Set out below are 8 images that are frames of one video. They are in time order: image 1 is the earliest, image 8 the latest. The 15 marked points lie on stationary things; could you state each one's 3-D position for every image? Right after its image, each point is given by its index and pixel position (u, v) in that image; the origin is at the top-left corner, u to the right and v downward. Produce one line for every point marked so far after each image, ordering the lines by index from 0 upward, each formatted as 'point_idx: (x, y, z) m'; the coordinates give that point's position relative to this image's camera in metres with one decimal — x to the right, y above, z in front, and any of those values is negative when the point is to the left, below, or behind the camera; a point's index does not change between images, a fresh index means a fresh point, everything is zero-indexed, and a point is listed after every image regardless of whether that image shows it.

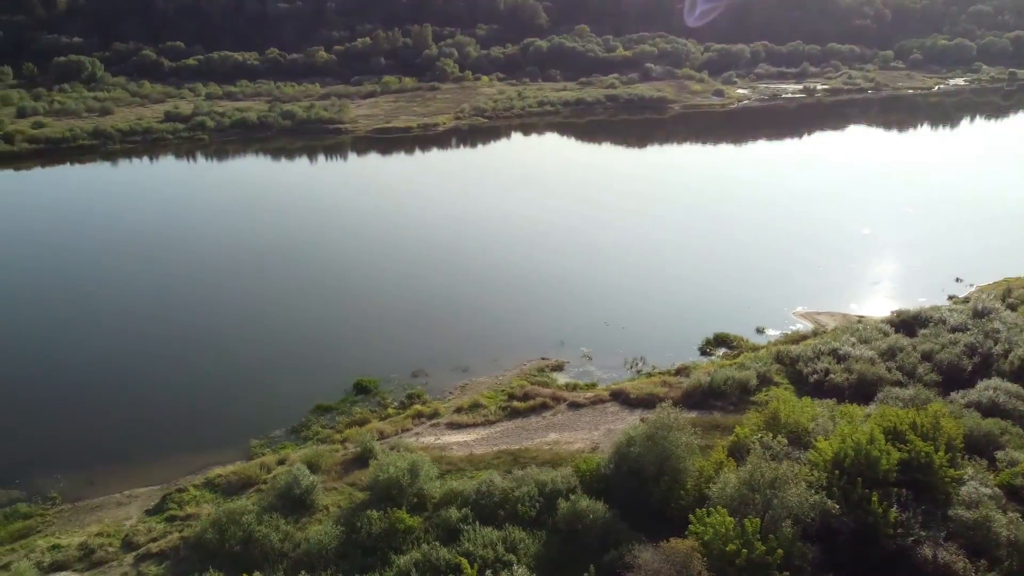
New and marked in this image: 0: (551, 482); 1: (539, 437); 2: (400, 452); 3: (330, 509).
0: (+0.9, -3.6, +12.1) m
1: (+1.2, -3.4, +15.4) m
2: (-2.2, -3.5, +14.5) m
3: (-3.9, -4.9, +14.3) m
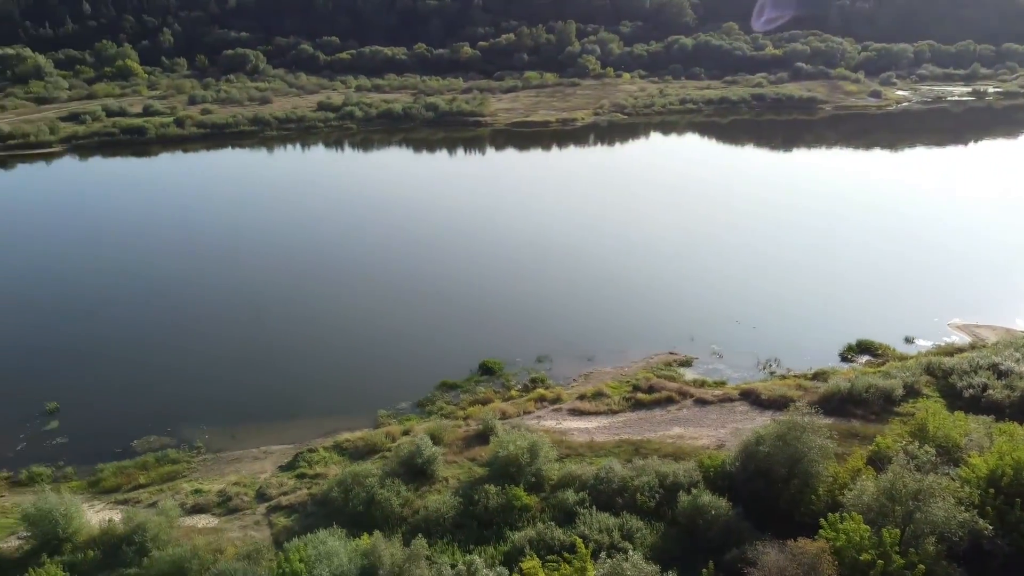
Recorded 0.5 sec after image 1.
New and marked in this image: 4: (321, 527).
0: (+3.1, -3.5, +12.1) m
1: (+3.8, -3.4, +15.4) m
2: (+0.4, -3.3, +14.9) m
3: (-1.4, -4.5, +15.0) m
4: (-4.4, -5.5, +14.8) m
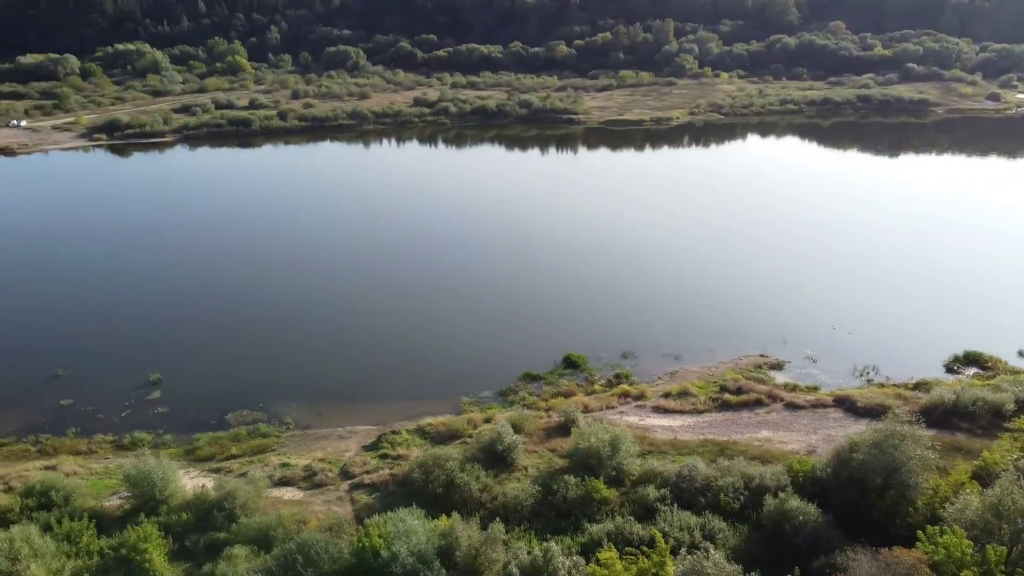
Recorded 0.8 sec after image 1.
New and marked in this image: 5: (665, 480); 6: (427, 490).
0: (+4.7, -3.6, +12.0) m
1: (+5.7, -3.5, +15.2) m
2: (+2.3, -3.2, +15.1) m
3: (+0.4, -4.4, +15.3) m
4: (-2.6, -5.2, +15.4) m
5: (+3.2, -3.9, +12.9) m
6: (-2.0, -4.9, +15.4) m
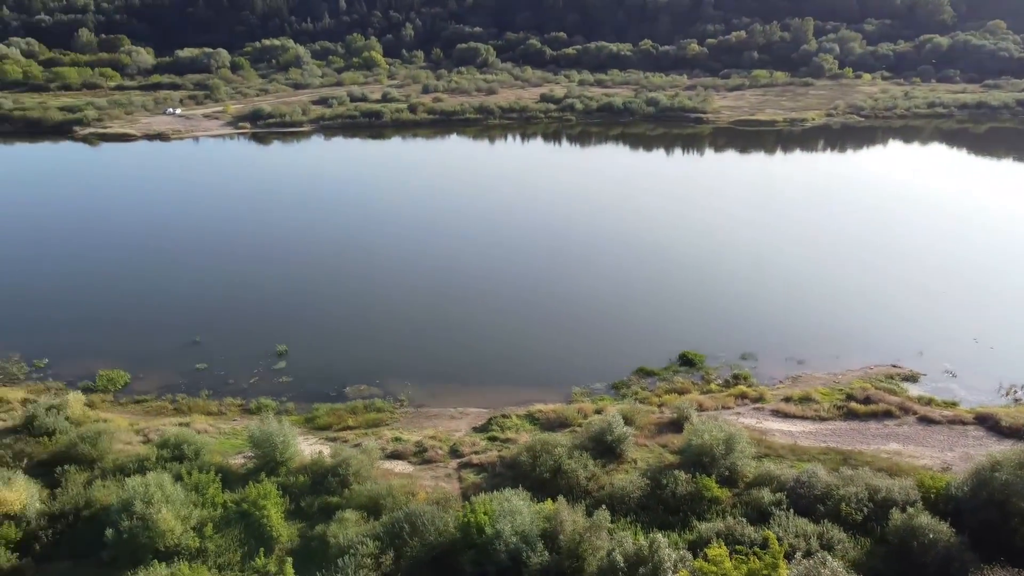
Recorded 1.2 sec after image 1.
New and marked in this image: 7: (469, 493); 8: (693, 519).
0: (+6.8, -3.7, +11.7) m
1: (+8.2, -3.7, +14.7) m
2: (+4.8, -3.2, +15.0) m
3: (+3.0, -4.3, +15.5) m
4: (-0.1, -5.0, +16.0) m
5: (+5.4, -3.9, +12.7) m
6: (+0.5, -4.7, +15.9) m
7: (-1.1, -5.3, +16.3) m
8: (+3.6, -4.6, +12.6) m
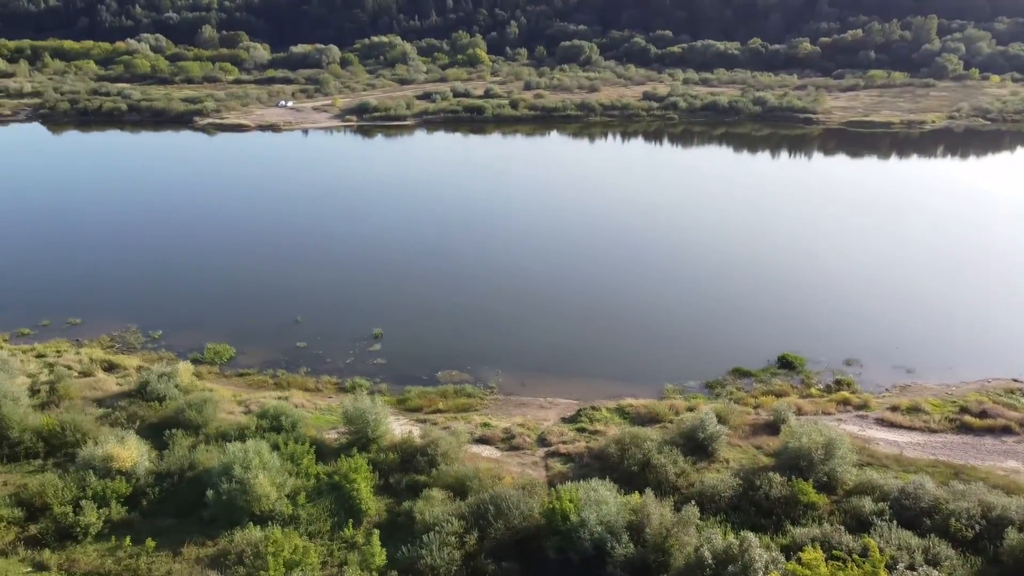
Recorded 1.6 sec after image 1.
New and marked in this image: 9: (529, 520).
0: (+8.5, -3.9, +11.2) m
1: (+10.3, -3.9, +14.1) m
2: (+7.0, -3.3, +14.8) m
3: (+5.2, -4.3, +15.5) m
4: (+2.2, -4.9, +16.3) m
5: (+7.2, -4.1, +12.5) m
6: (+2.7, -4.6, +16.2) m
7: (+1.1, -5.1, +16.8) m
8: (+5.4, -4.6, +12.5) m
9: (+0.4, -5.8, +15.6) m
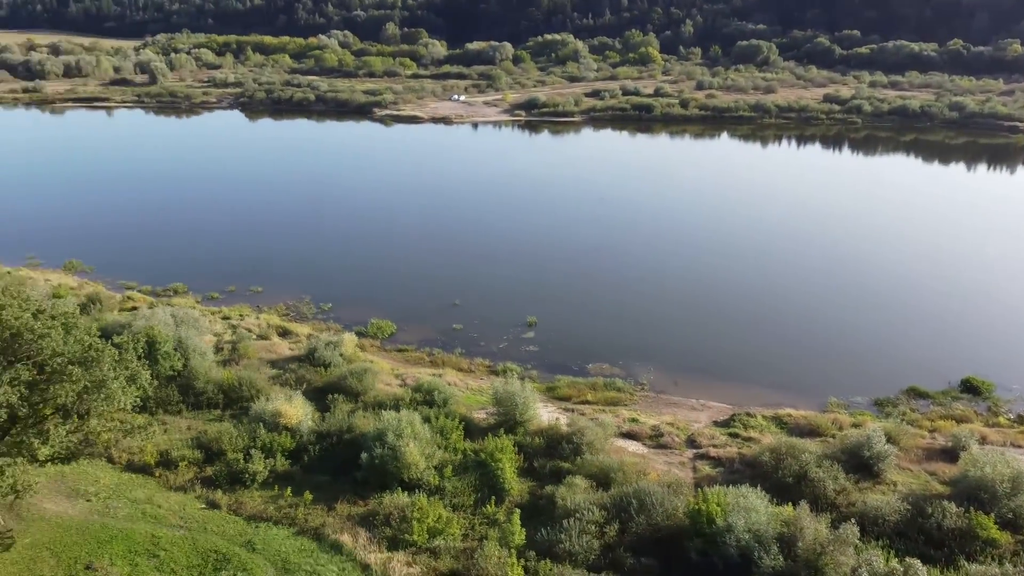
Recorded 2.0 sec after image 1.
0: (+11.2, -4.5, +10.0) m
1: (+13.6, -4.6, +12.4) m
2: (+10.5, -3.8, +13.7) m
3: (+8.8, -4.7, +14.8) m
4: (+6.0, -5.0, +16.3) m
5: (+10.2, -4.6, +11.4) m
6: (+6.5, -4.8, +16.0) m
7: (+5.1, -5.2, +16.9) m
8: (+8.4, -5.0, +11.8) m
9: (+4.1, -5.9, +15.9) m
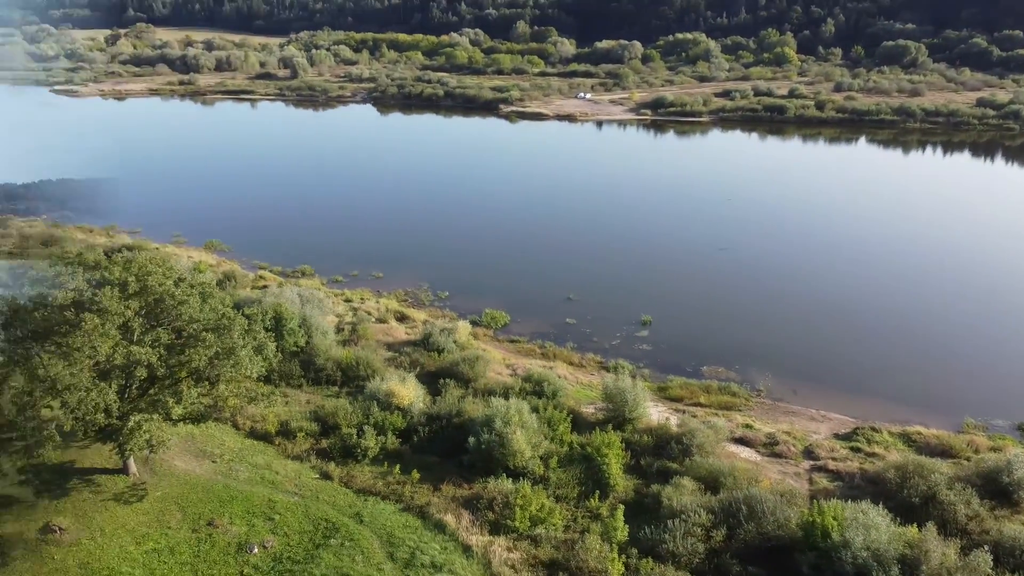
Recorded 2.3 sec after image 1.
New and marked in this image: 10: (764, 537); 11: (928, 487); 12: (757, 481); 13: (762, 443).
0: (+12.9, -5.0, +8.6) m
1: (+15.6, -5.2, +10.7) m
2: (+12.8, -4.3, +12.5) m
3: (+11.3, -5.0, +13.8) m
4: (+8.8, -5.3, +15.7) m
5: (+12.2, -5.0, +10.2) m
6: (+9.3, -5.0, +15.3) m
7: (+8.0, -5.4, +16.5) m
8: (+10.4, -5.4, +11.0) m
9: (+6.8, -6.0, +15.7) m
10: (+6.3, -6.2, +15.6) m
11: (+9.6, -4.7, +14.6) m
12: (+6.8, -5.3, +17.4) m
13: (+7.4, -4.7, +19.0) m
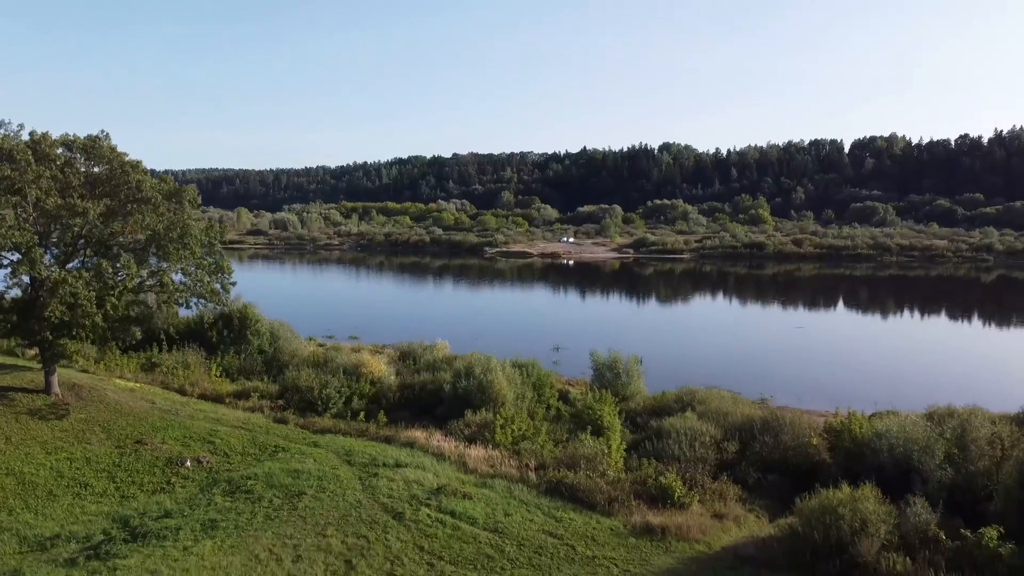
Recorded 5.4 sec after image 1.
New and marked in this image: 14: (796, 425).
0: (+13.0, -1.2, +8.4) m
1: (+15.5, -2.2, +10.4) m
2: (+12.8, -1.2, +12.3) m
3: (+11.1, -2.0, +13.4) m
4: (+8.5, -2.2, +15.1) m
5: (+12.2, -1.4, +9.9) m
6: (+9.0, -2.0, +14.8) m
7: (+7.6, -2.4, +15.8) m
8: (+10.4, -1.6, +10.5) m
9: (+6.4, -2.6, +14.9) m
10: (+5.9, -2.7, +14.8) m
11: (+9.4, -1.6, +14.1) m
12: (+6.4, -2.3, +16.7) m
13: (+6.9, -2.1, +18.4) m
14: (+6.7, -2.6, +15.0) m
